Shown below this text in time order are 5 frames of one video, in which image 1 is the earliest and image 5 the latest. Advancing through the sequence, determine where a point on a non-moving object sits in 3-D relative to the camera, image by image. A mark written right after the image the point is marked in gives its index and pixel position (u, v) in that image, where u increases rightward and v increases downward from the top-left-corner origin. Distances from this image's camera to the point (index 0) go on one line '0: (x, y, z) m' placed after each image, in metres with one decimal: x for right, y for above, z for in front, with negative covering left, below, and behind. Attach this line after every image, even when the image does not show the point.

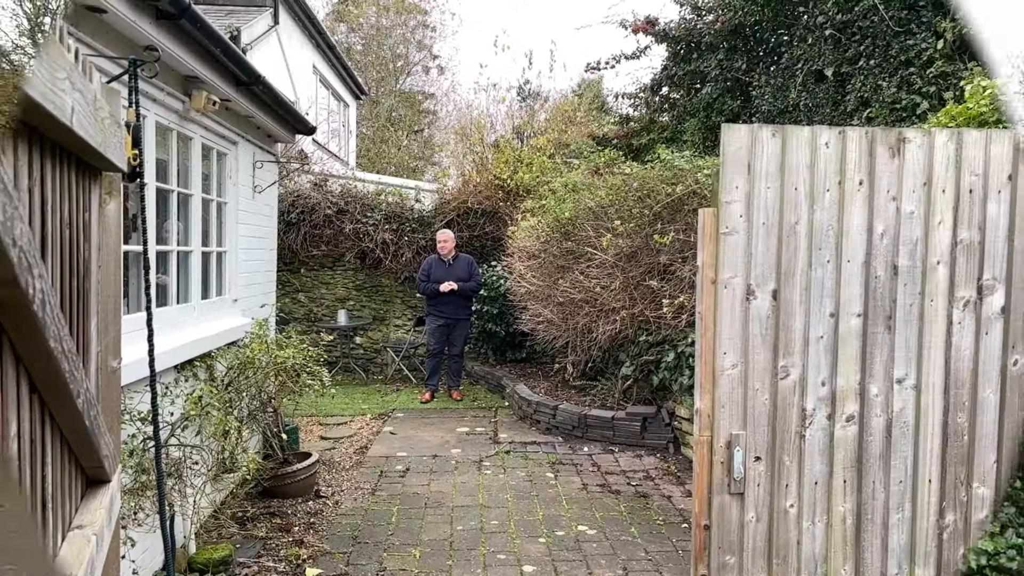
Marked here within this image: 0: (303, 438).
0: (-1.7, -1.2, +5.9) m
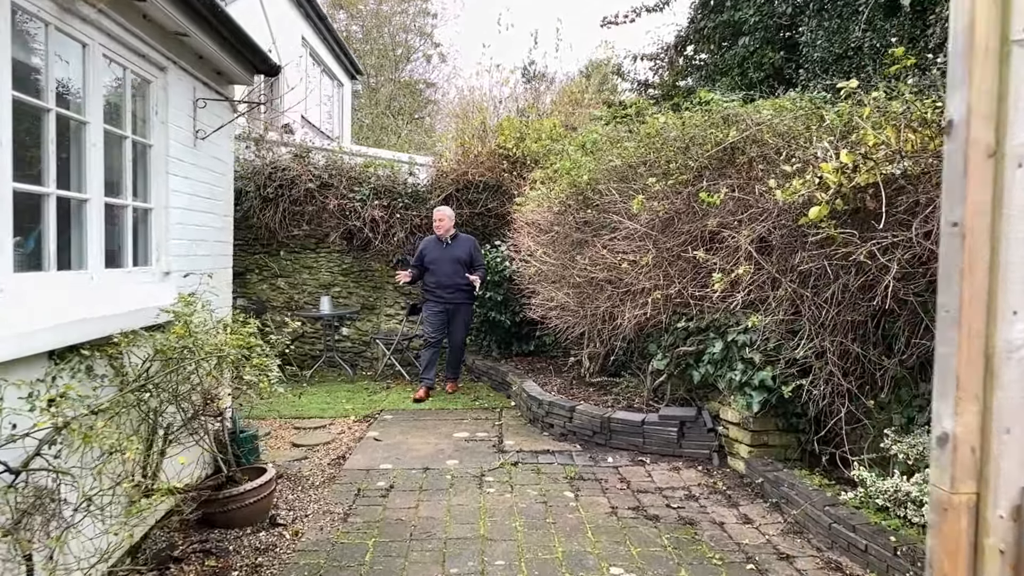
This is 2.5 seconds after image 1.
0: (-1.7, -1.1, +5.0) m
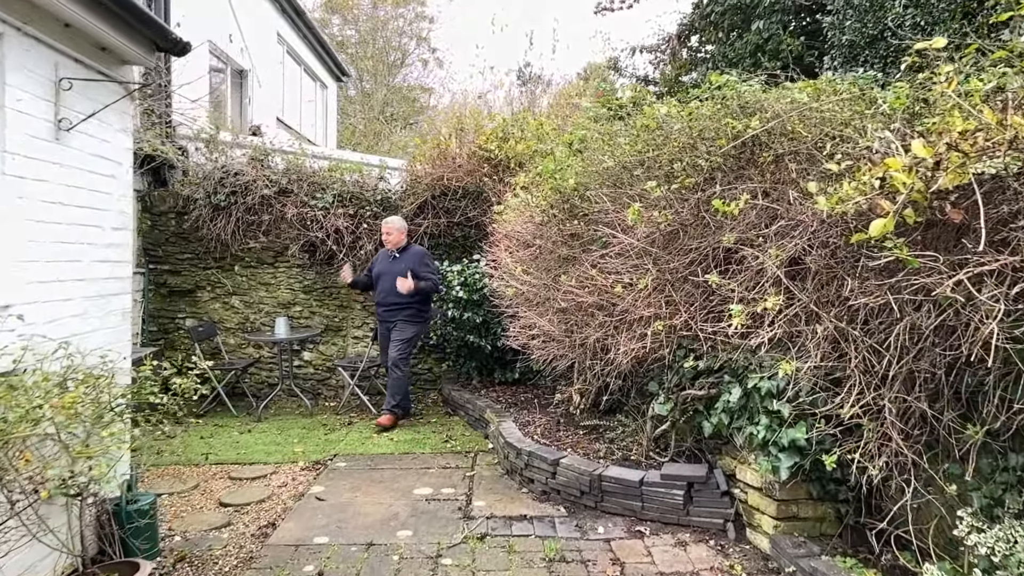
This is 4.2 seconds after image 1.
0: (-1.8, -1.2, +4.1) m
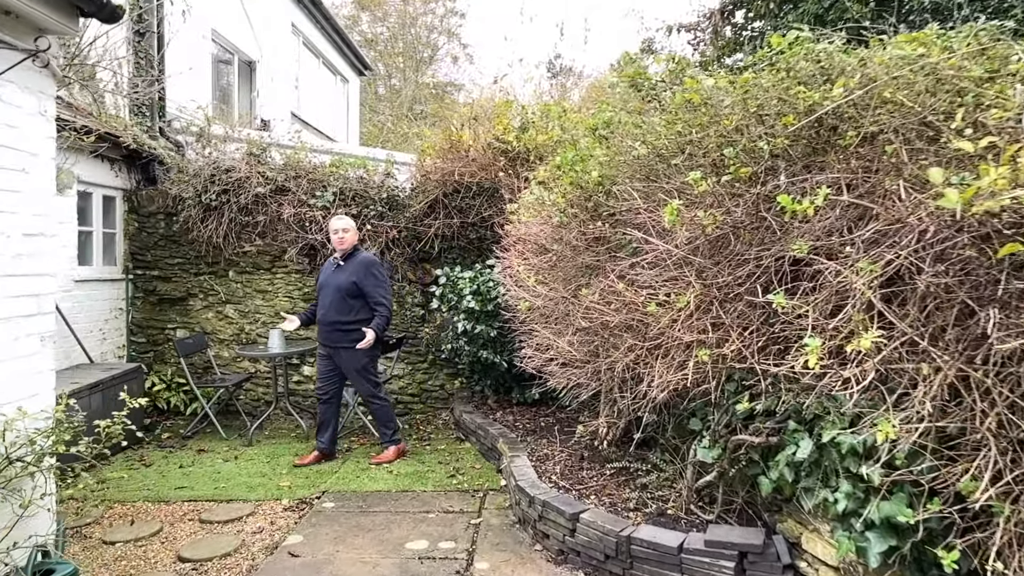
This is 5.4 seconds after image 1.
0: (-1.8, -1.3, +3.5) m
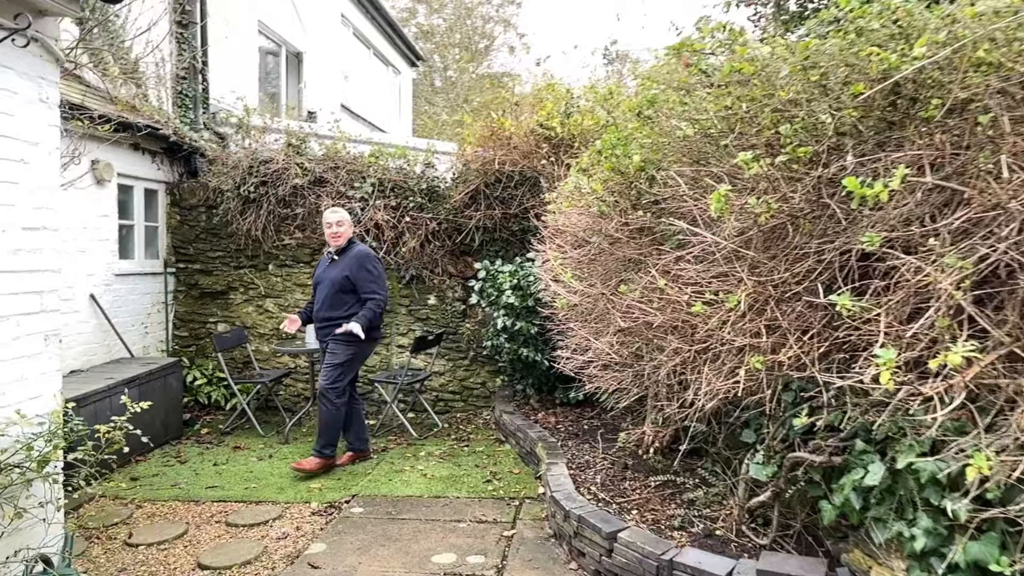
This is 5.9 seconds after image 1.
0: (-1.6, -1.3, +3.3) m
